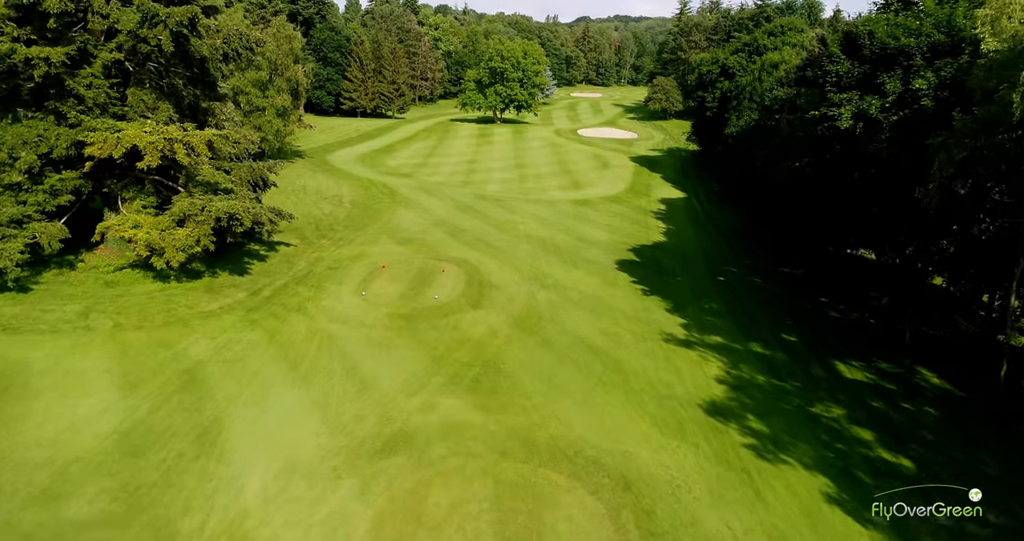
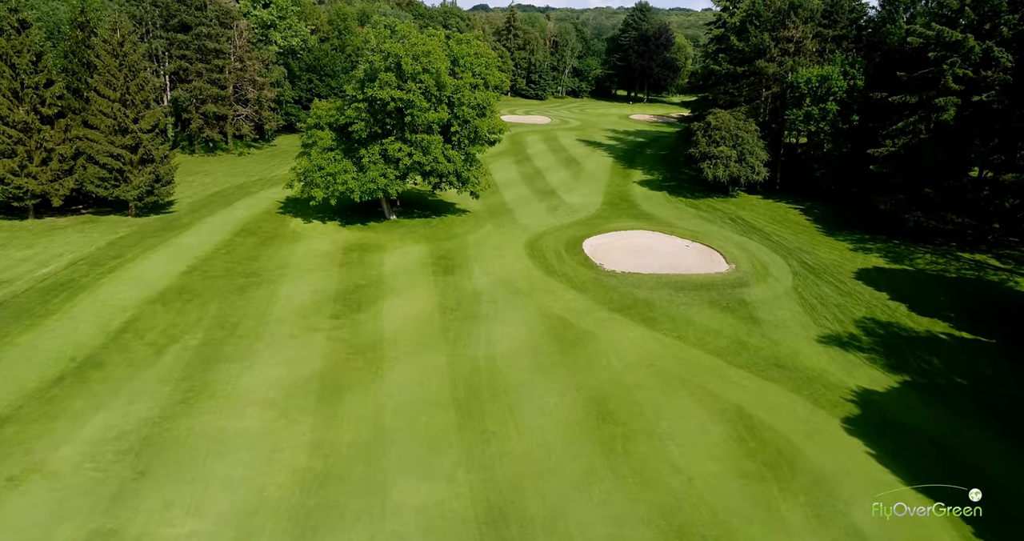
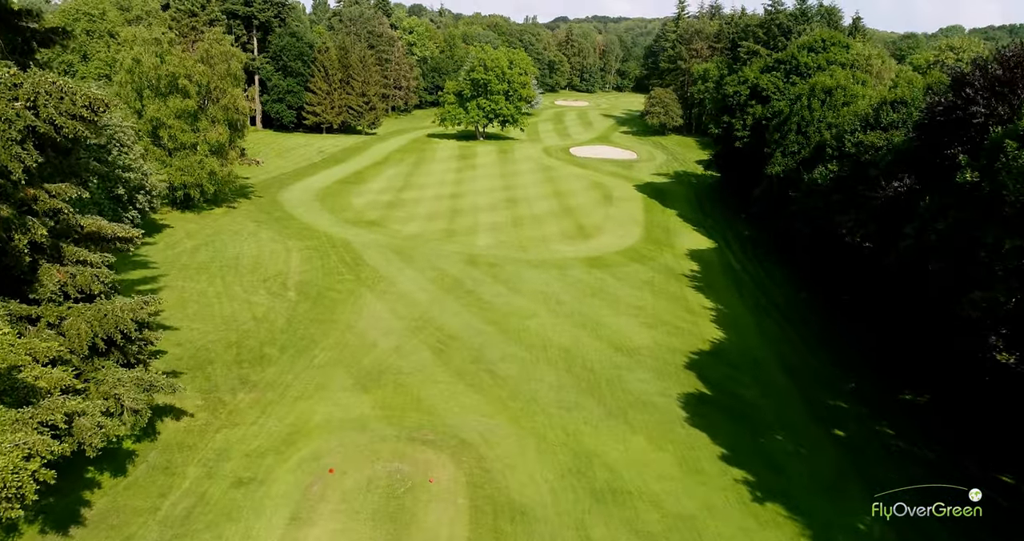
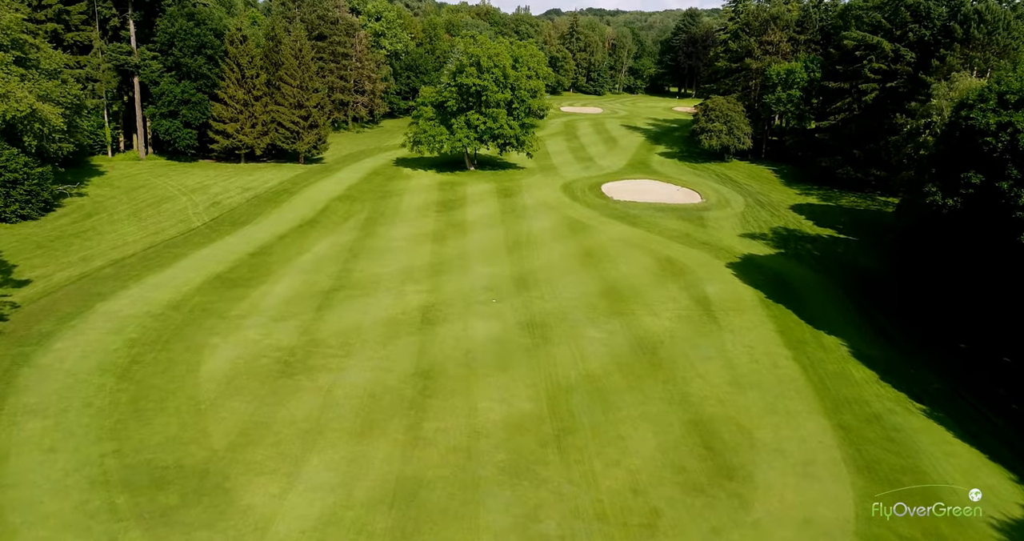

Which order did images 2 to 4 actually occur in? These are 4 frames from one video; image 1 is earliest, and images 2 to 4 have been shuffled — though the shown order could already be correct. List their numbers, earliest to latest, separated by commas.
3, 4, 2
